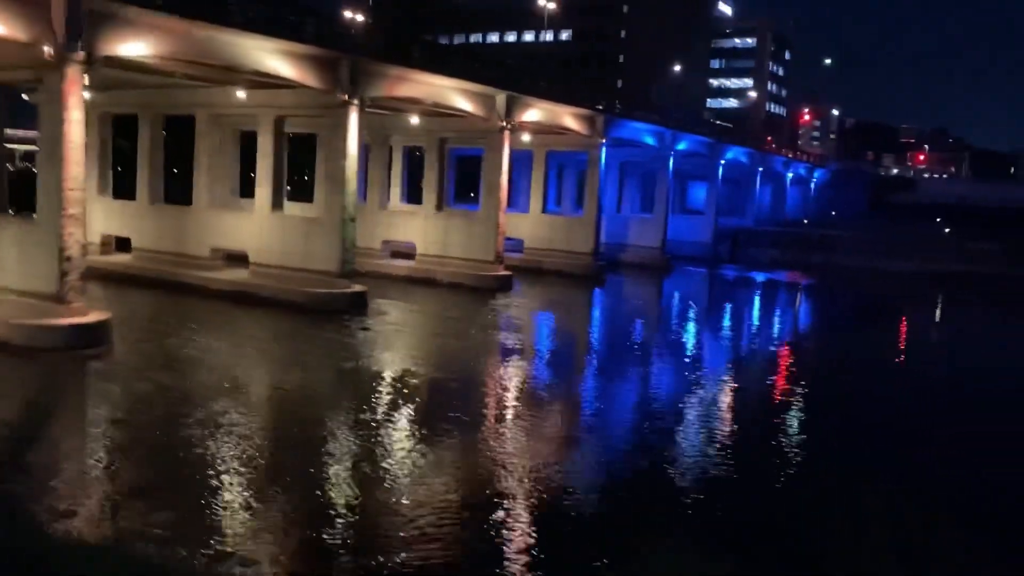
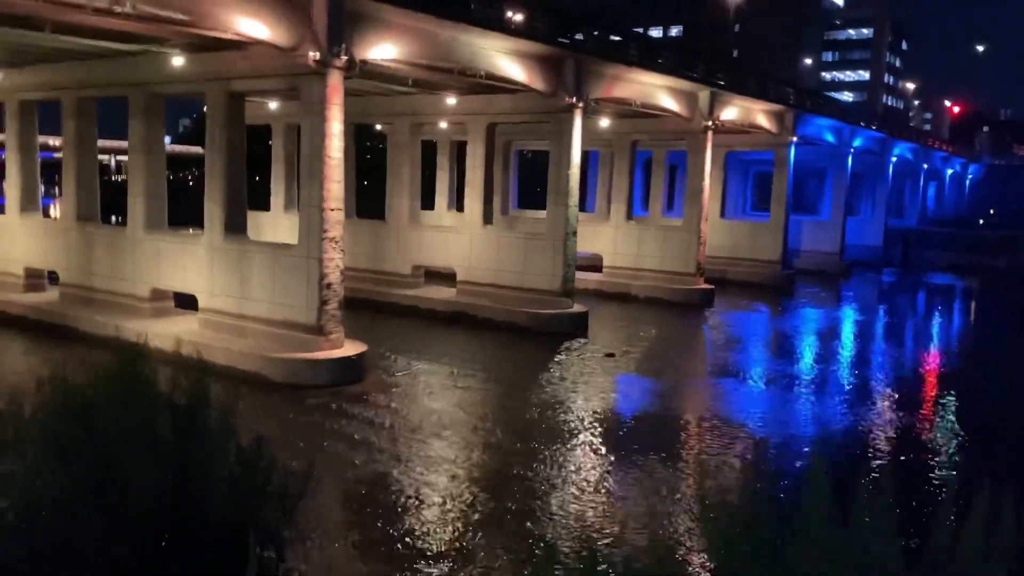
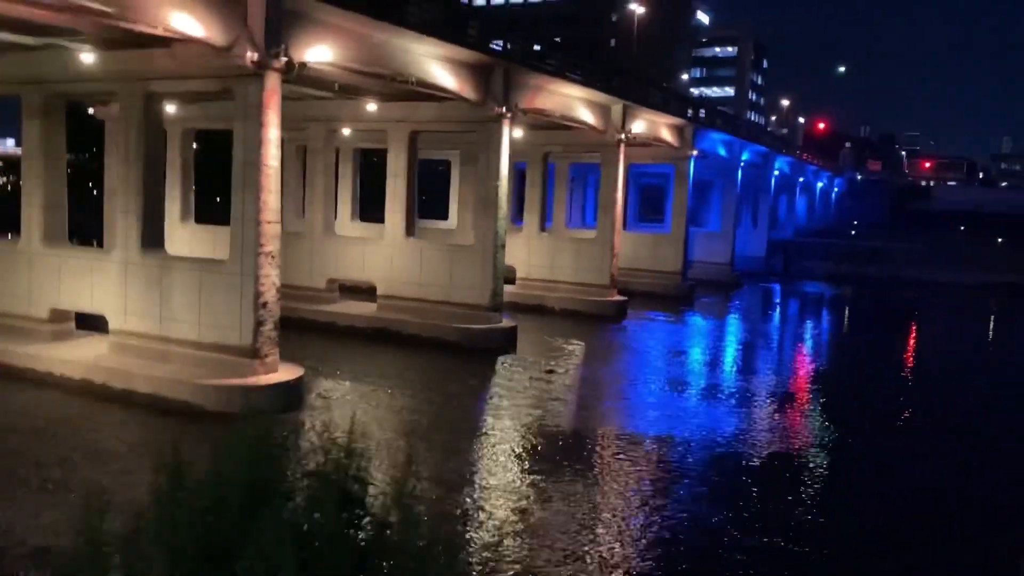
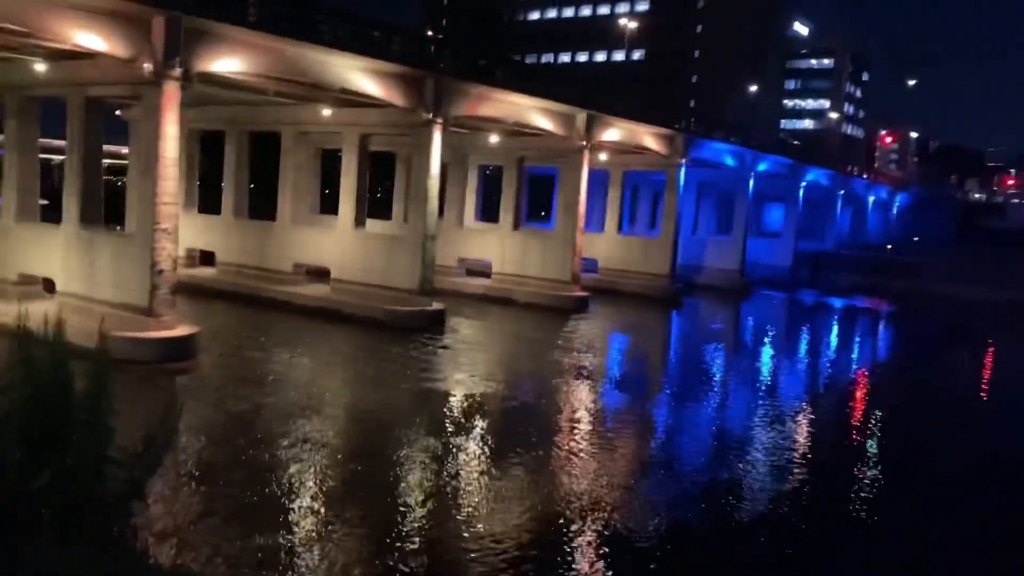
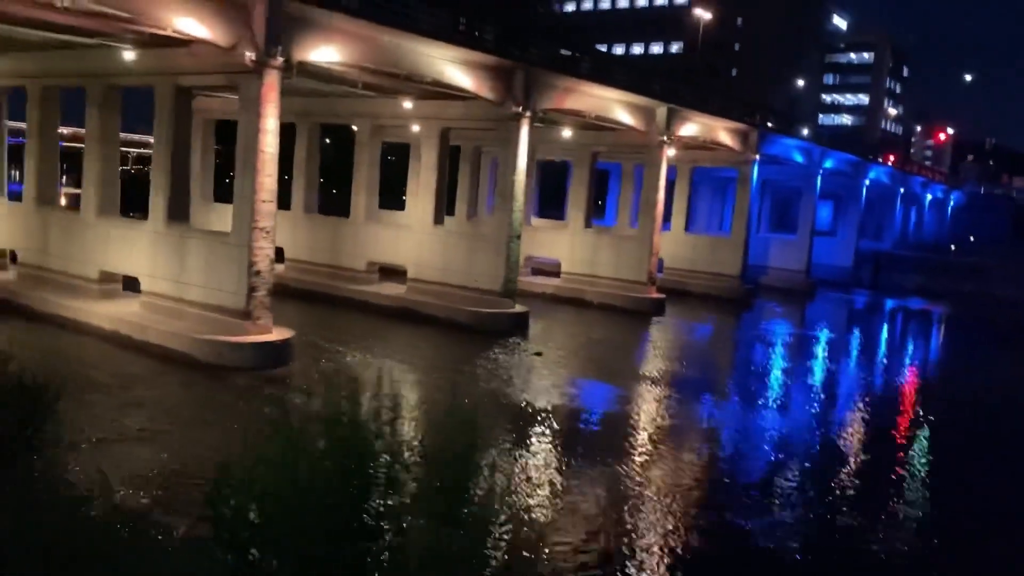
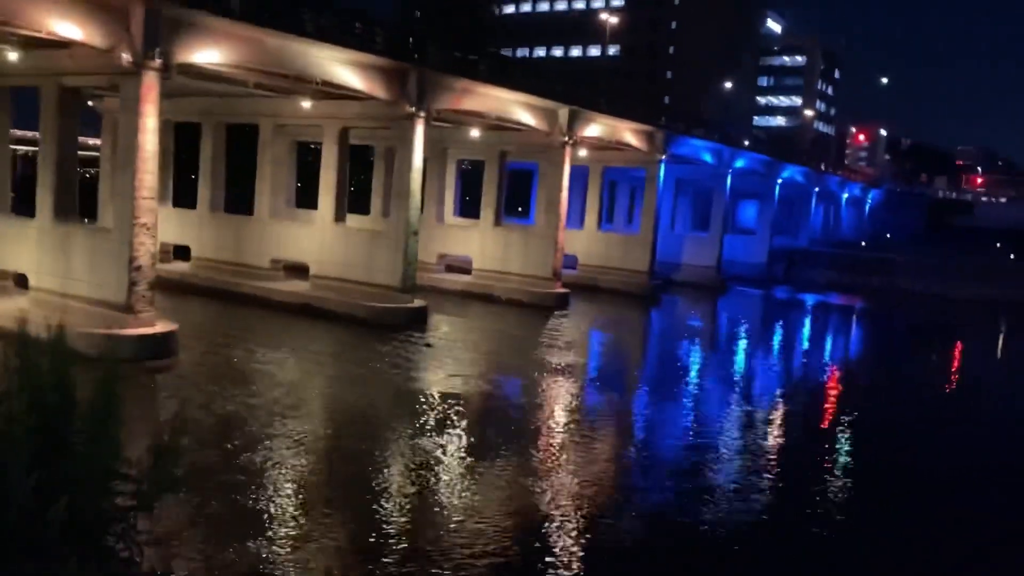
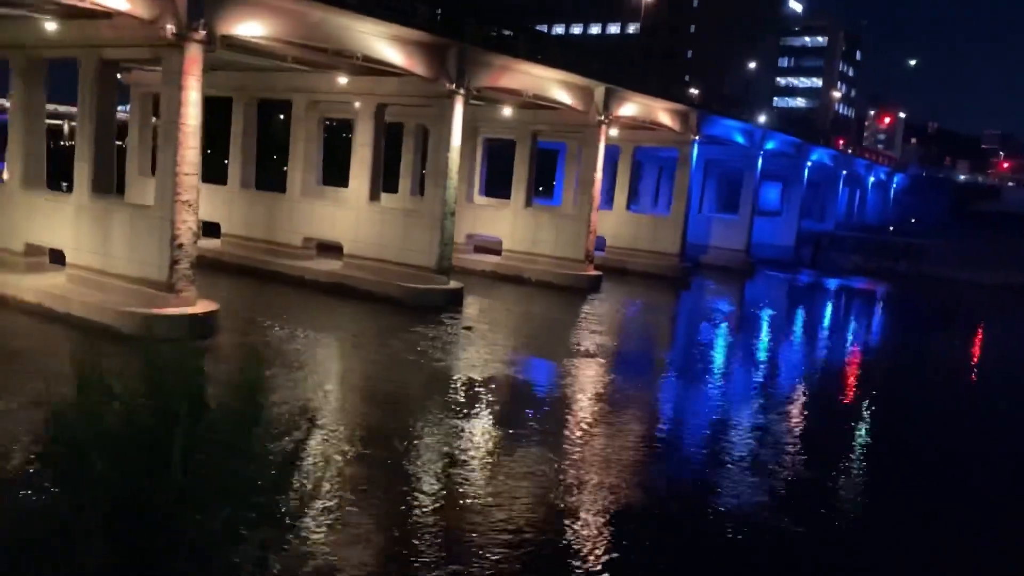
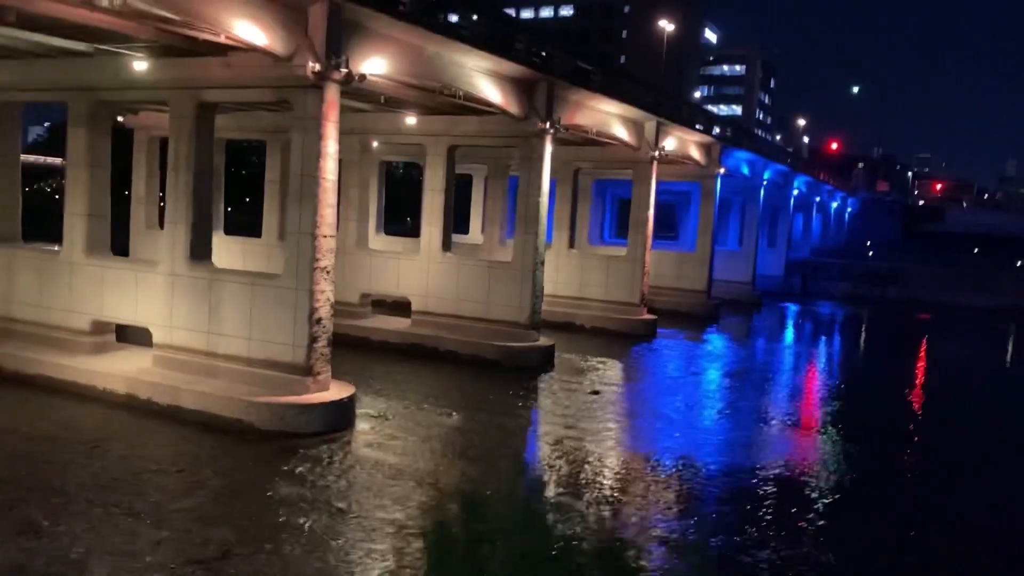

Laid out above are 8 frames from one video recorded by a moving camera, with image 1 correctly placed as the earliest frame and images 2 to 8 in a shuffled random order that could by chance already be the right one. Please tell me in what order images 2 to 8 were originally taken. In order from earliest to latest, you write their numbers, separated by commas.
4, 6, 7, 5, 2, 3, 8
